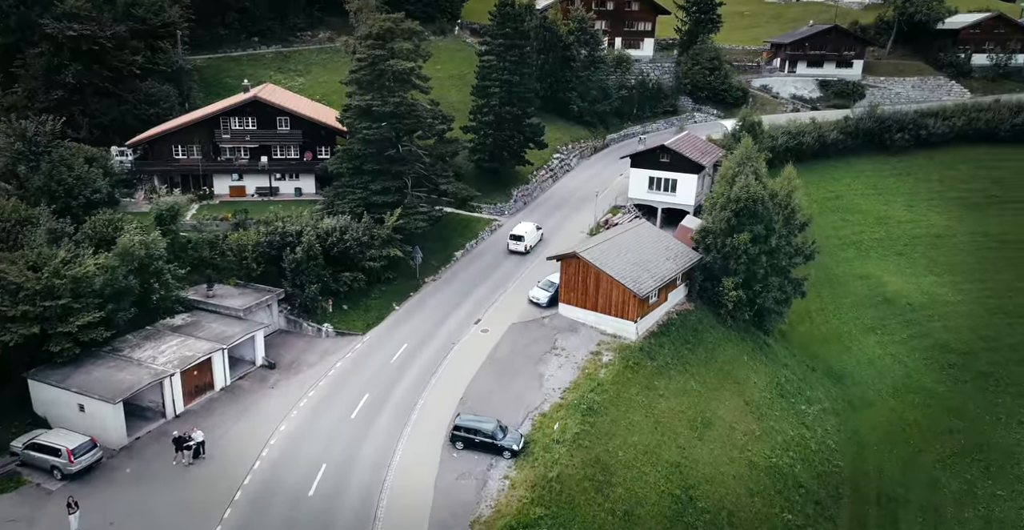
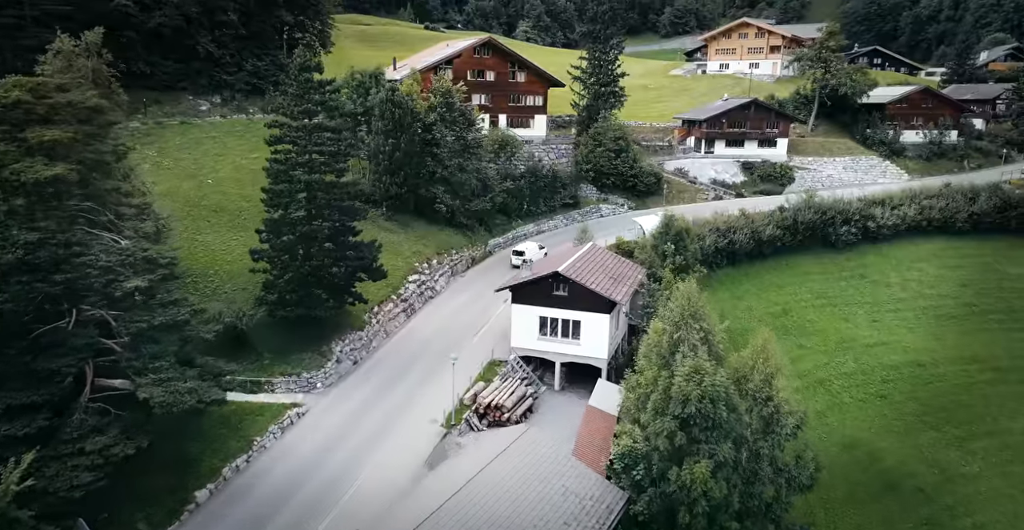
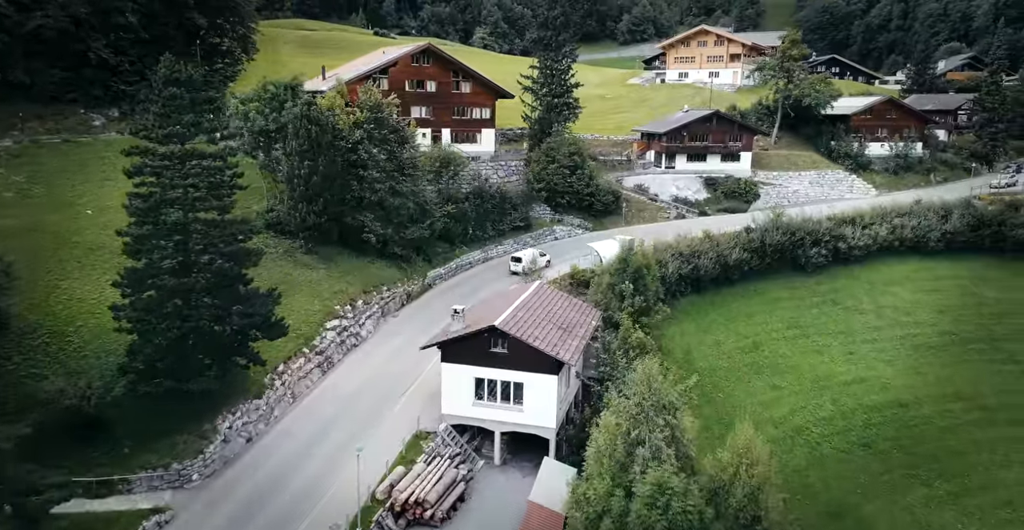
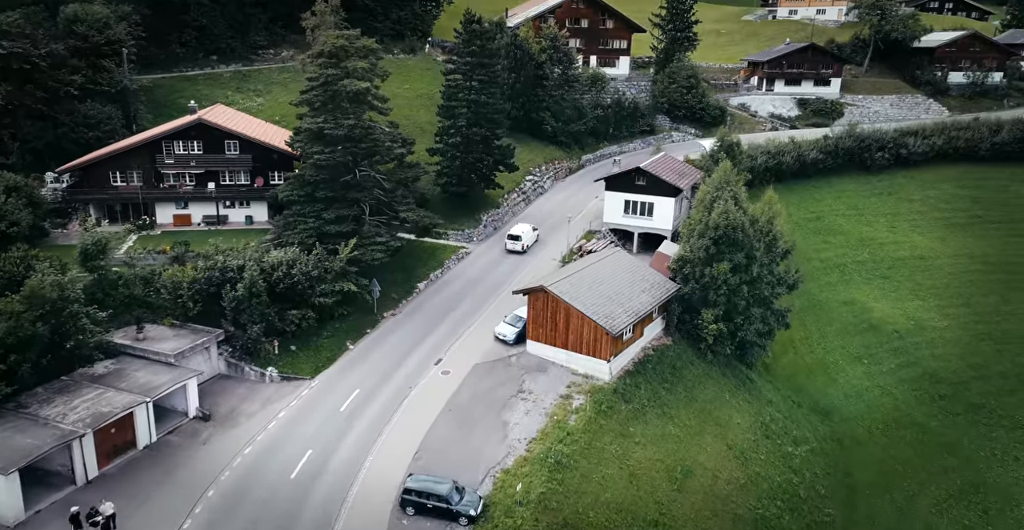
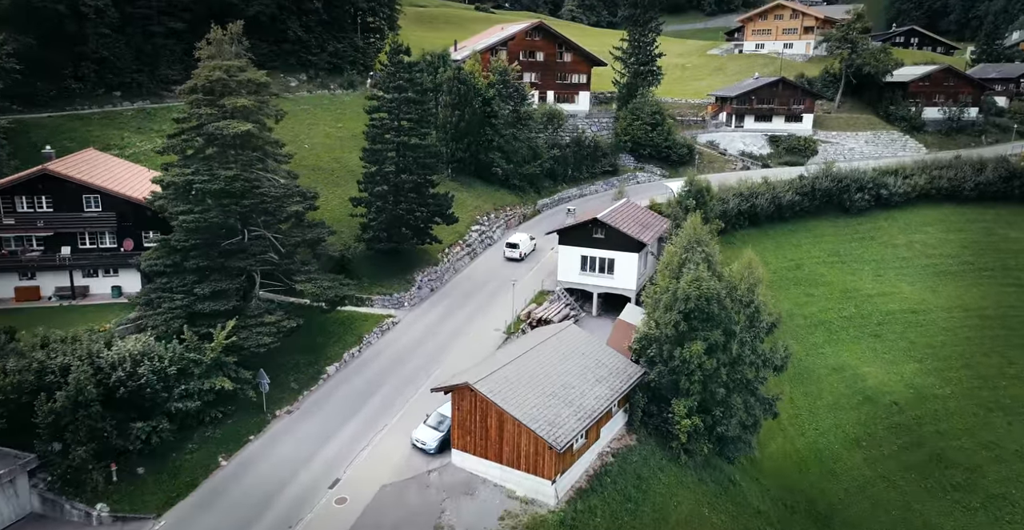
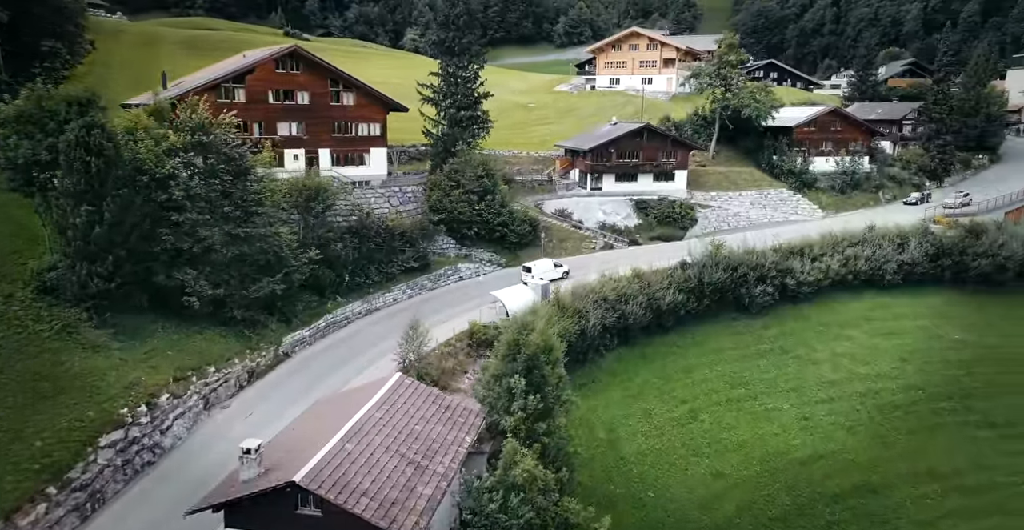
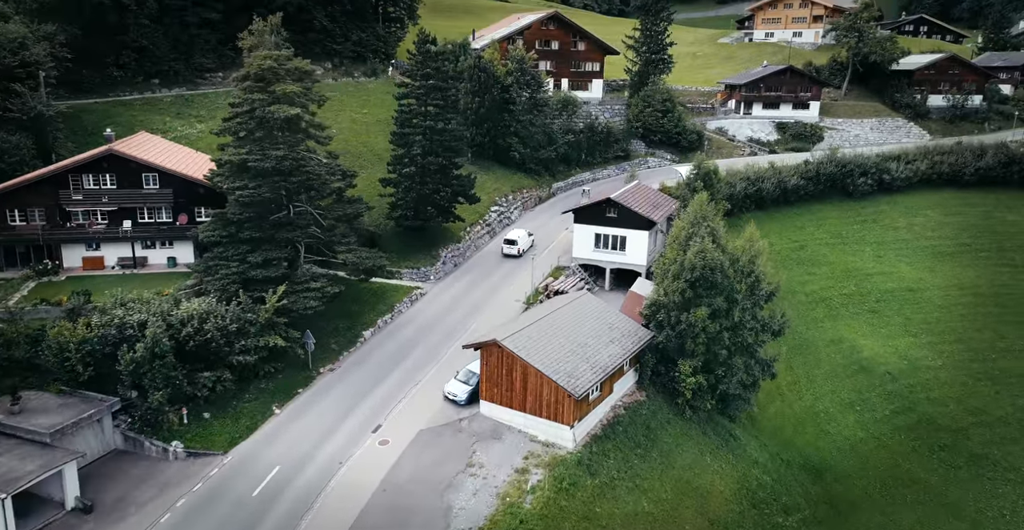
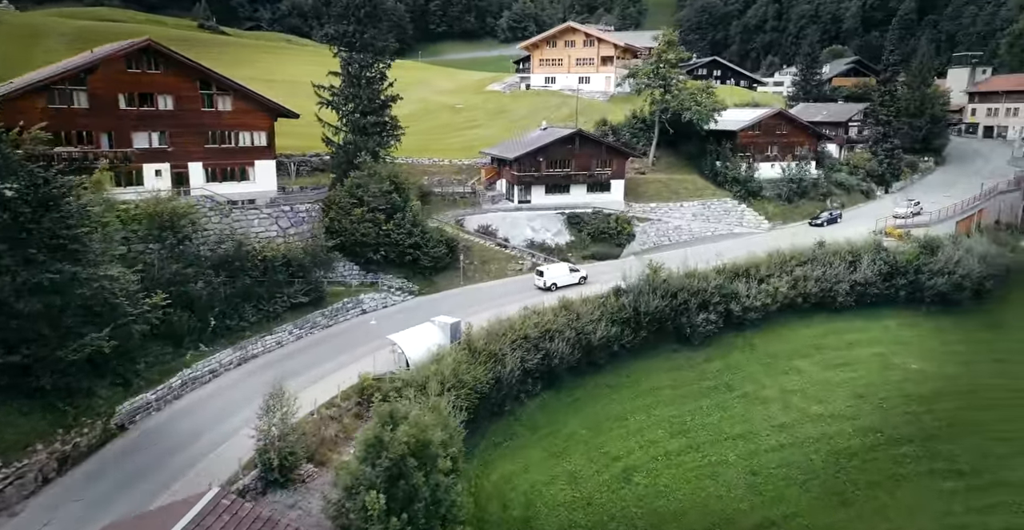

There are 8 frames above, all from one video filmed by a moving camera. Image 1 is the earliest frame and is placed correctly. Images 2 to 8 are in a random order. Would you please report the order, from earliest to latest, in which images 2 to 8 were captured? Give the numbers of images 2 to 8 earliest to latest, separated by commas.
4, 7, 5, 2, 3, 6, 8
